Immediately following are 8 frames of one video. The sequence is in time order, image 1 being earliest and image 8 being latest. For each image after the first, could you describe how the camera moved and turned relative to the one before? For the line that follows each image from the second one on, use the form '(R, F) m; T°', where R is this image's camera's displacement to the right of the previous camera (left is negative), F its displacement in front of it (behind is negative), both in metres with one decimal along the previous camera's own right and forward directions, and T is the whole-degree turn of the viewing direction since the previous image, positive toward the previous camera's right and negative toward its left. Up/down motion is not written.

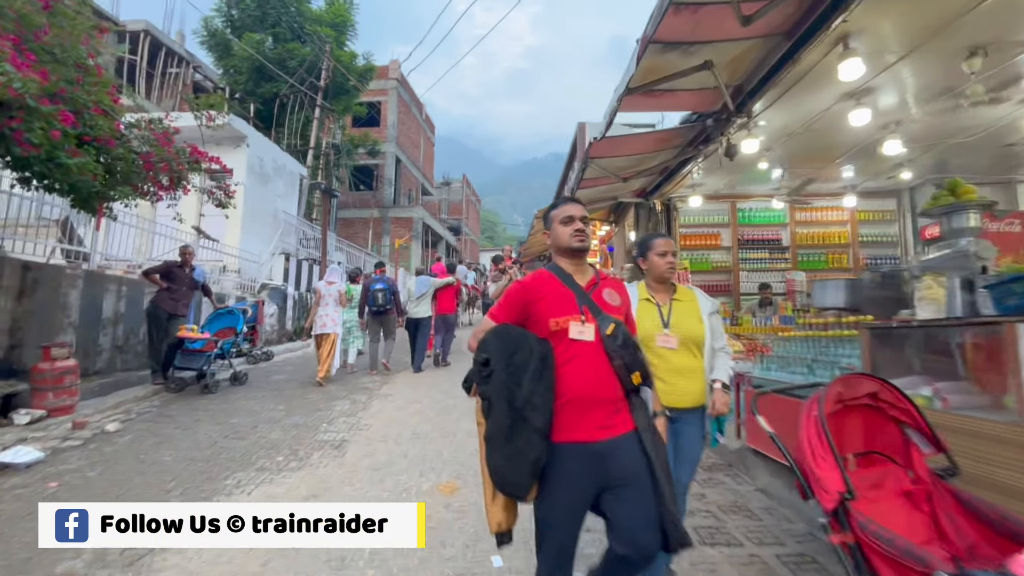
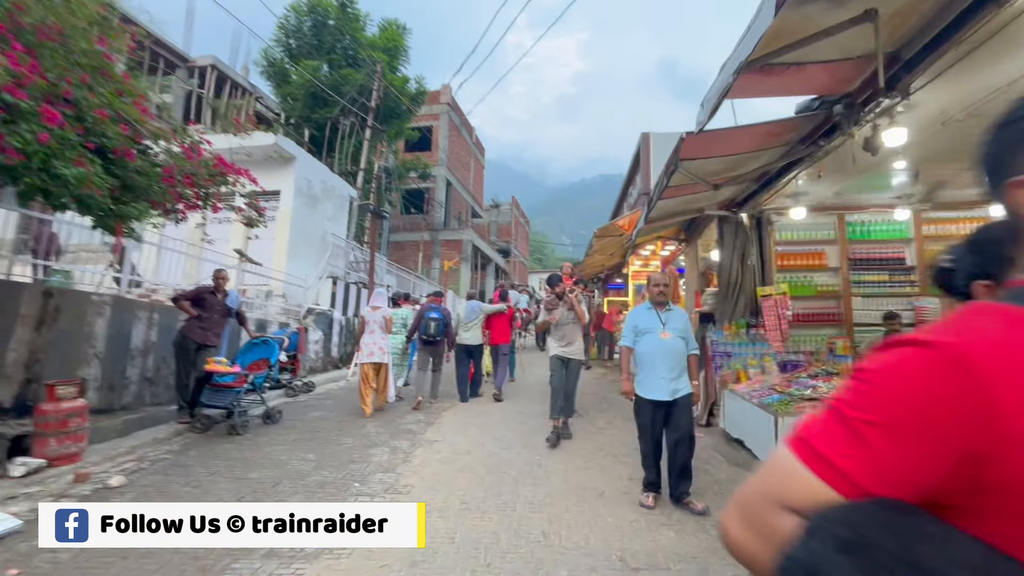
(-0.2, +1.0) m; -5°
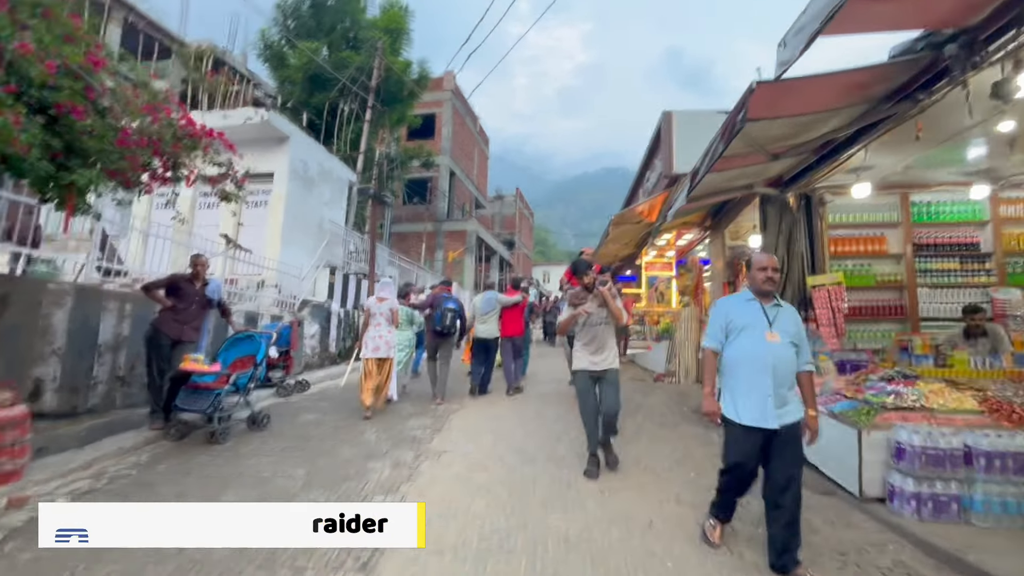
(-0.2, +0.8) m; 0°
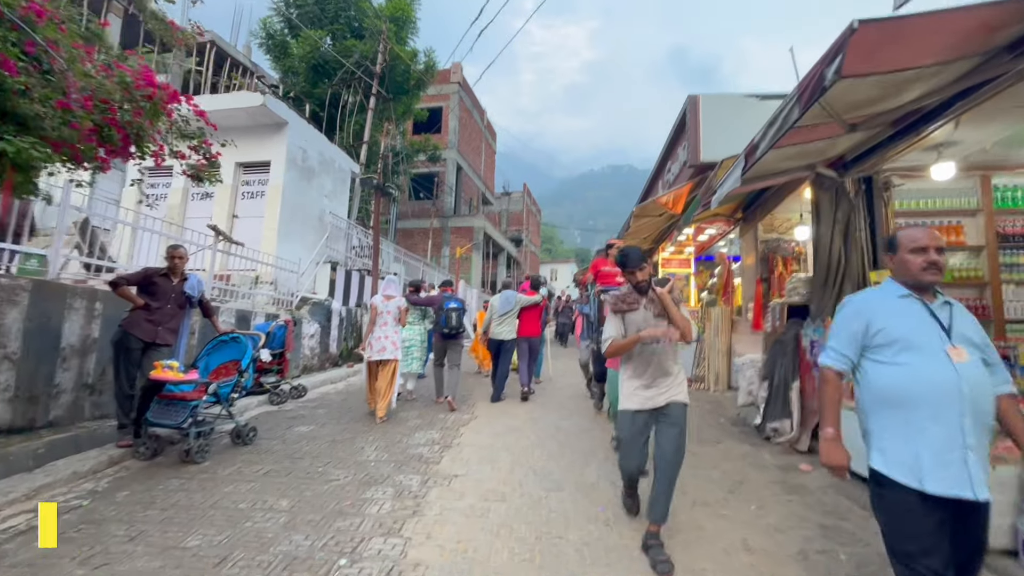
(-0.1, +0.7) m; -1°
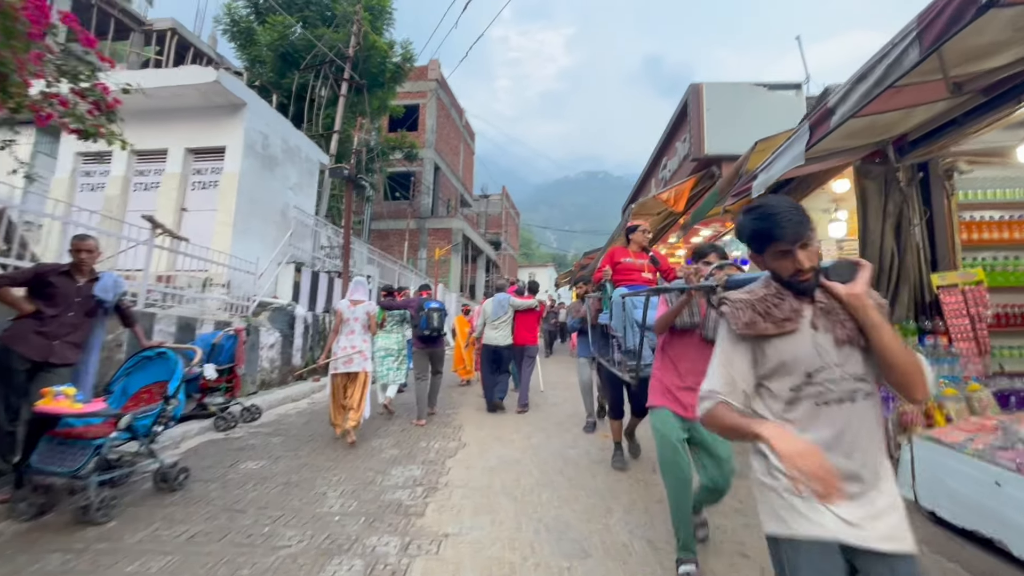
(-0.2, +0.9) m; +3°
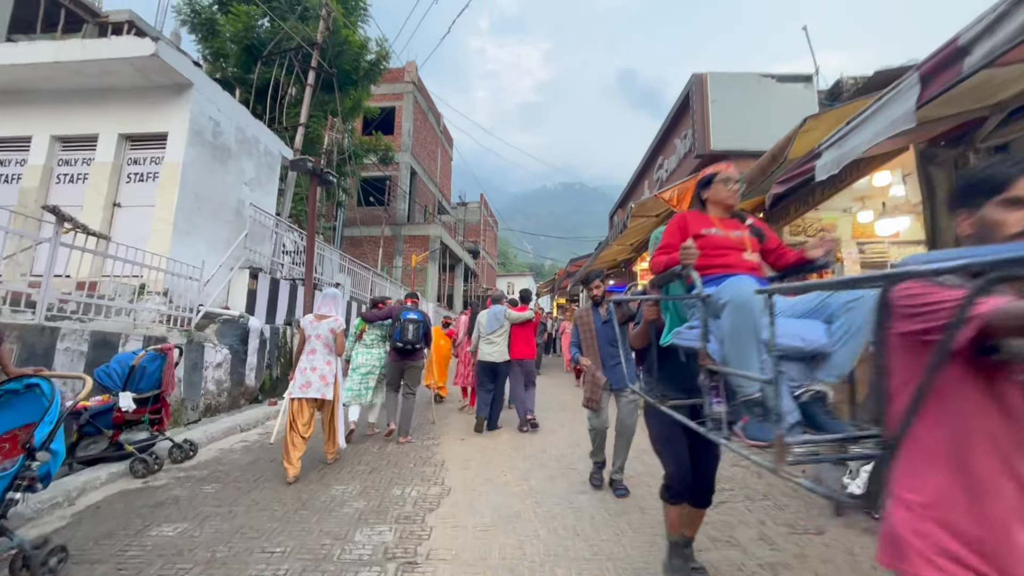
(-0.2, +1.0) m; +3°
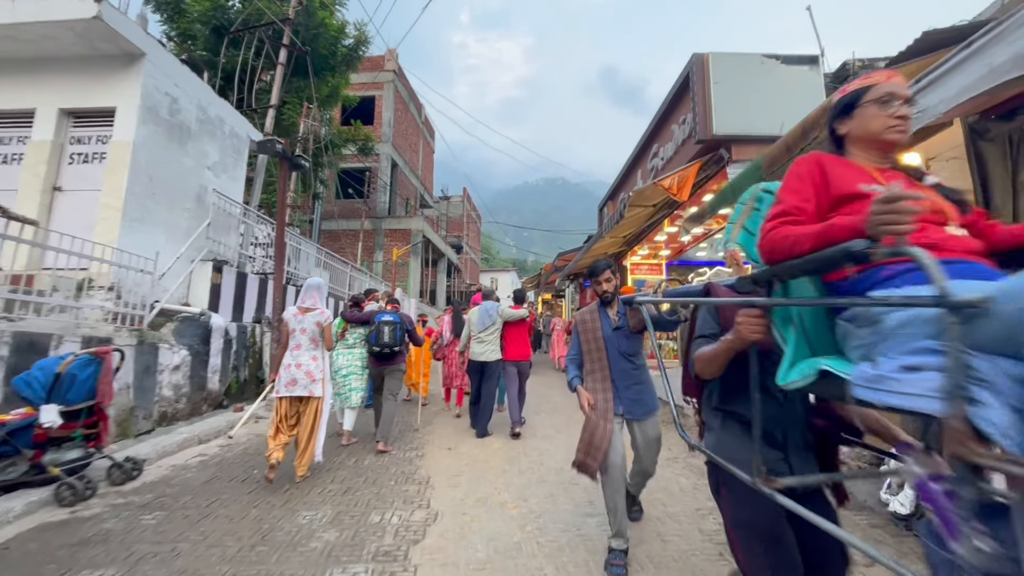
(-0.1, +0.6) m; +2°
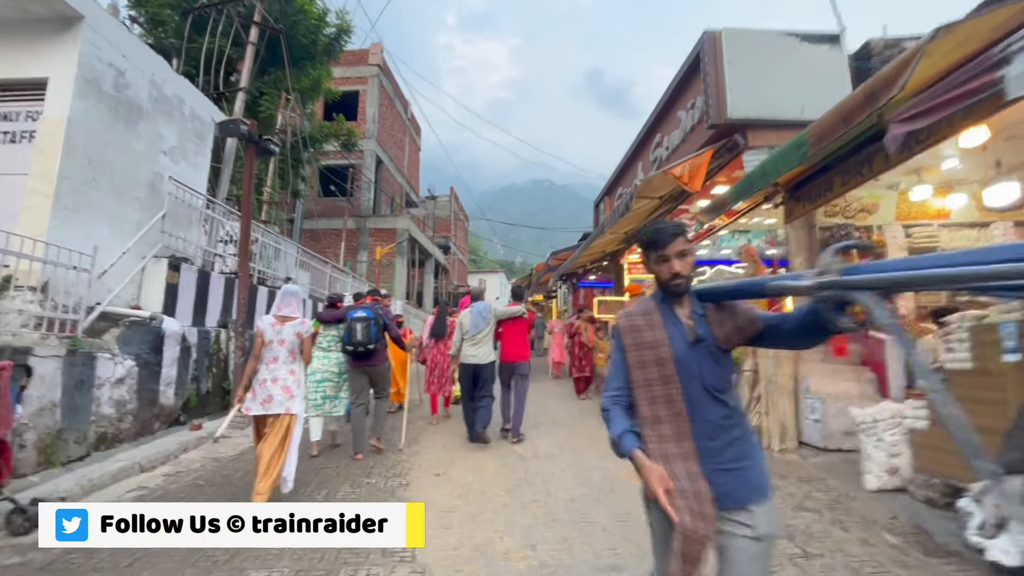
(-0.1, +0.8) m; +1°
